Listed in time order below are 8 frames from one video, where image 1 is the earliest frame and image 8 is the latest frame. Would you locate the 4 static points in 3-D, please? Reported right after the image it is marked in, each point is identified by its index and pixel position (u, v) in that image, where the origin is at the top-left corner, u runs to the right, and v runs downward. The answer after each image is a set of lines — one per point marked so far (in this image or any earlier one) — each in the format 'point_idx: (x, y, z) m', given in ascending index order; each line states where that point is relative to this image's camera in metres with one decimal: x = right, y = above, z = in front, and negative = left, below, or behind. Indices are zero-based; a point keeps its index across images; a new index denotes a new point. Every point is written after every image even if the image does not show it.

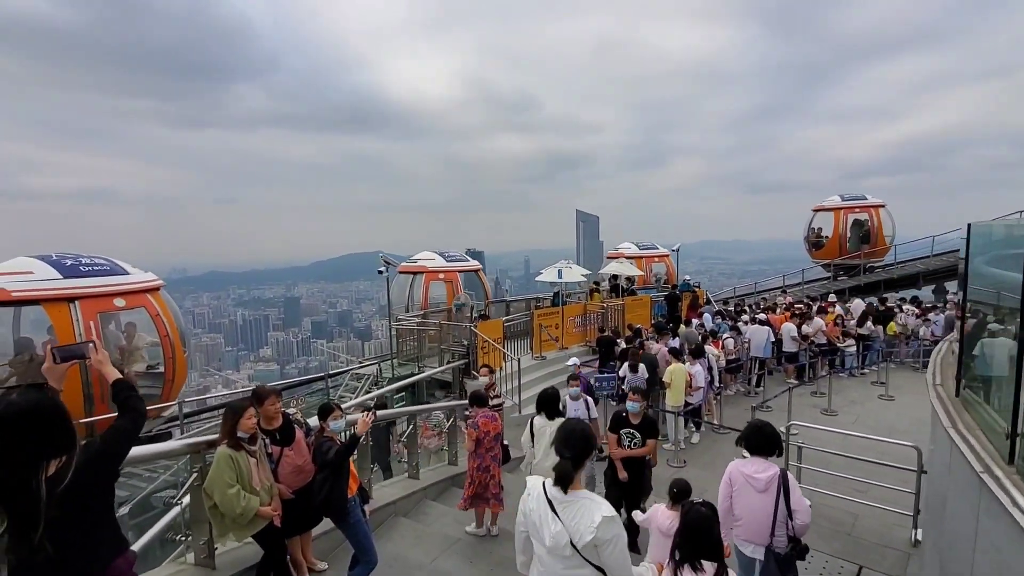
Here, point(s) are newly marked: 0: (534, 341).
0: (+0.5, -1.3, +13.6) m
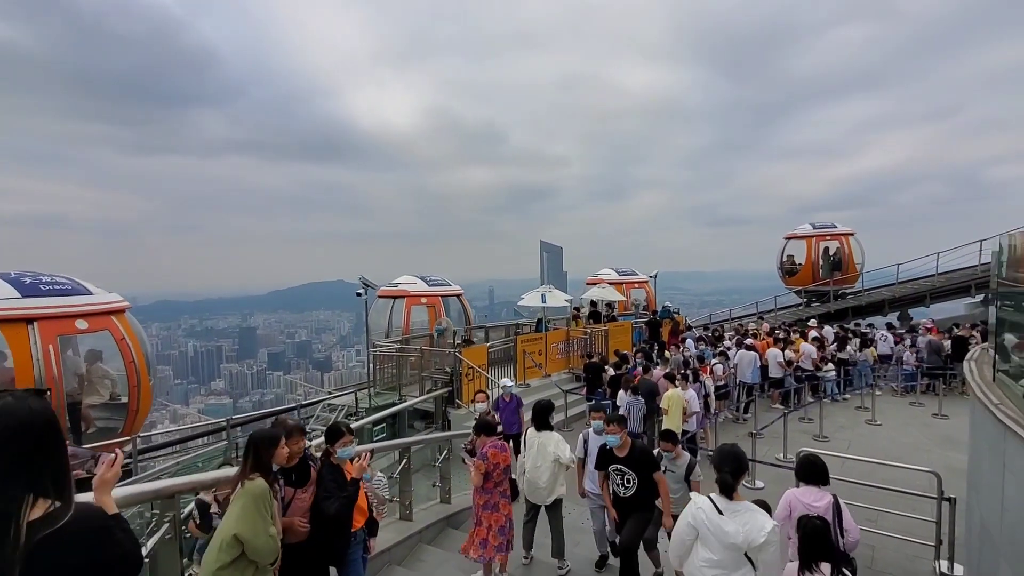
0: (+0.1, -1.9, +13.0) m
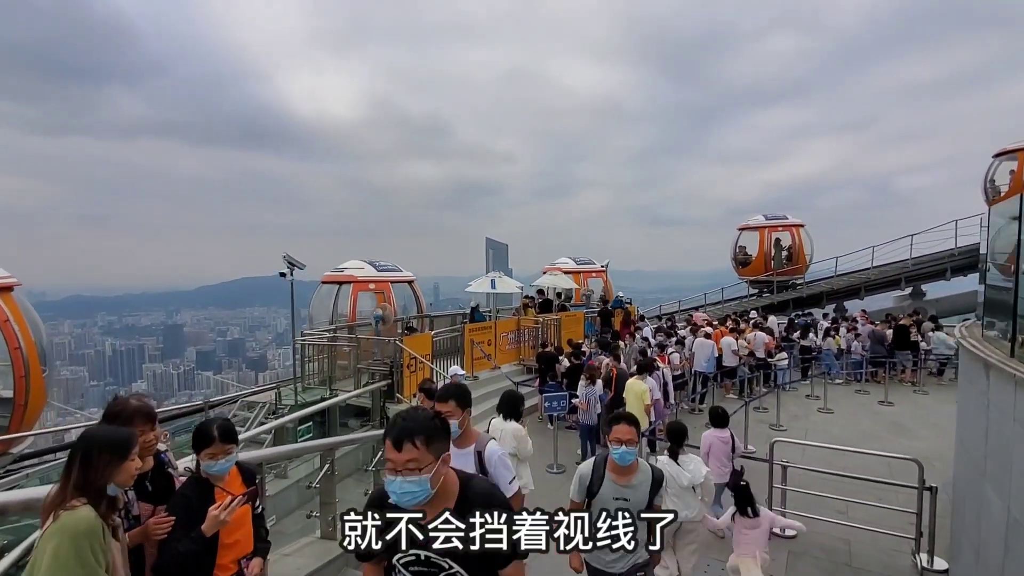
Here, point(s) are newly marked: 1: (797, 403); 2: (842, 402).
0: (-1.1, -1.6, +12.0) m
1: (+6.9, -2.8, +13.1) m
2: (+8.0, -2.8, +13.2) m
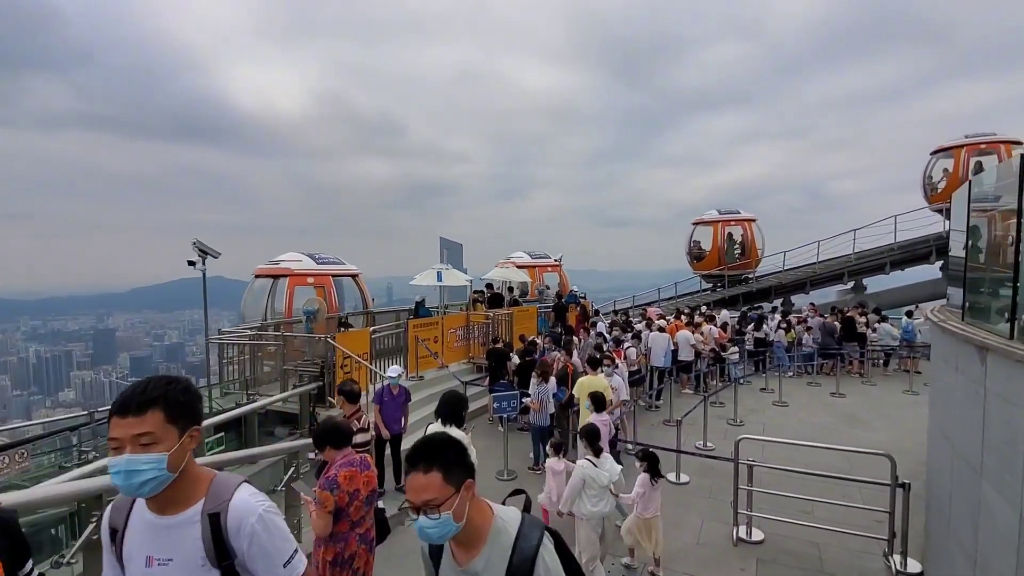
0: (-2.1, -1.4, +11.1) m
1: (+5.7, -2.6, +12.8) m
2: (+6.8, -2.6, +13.1) m
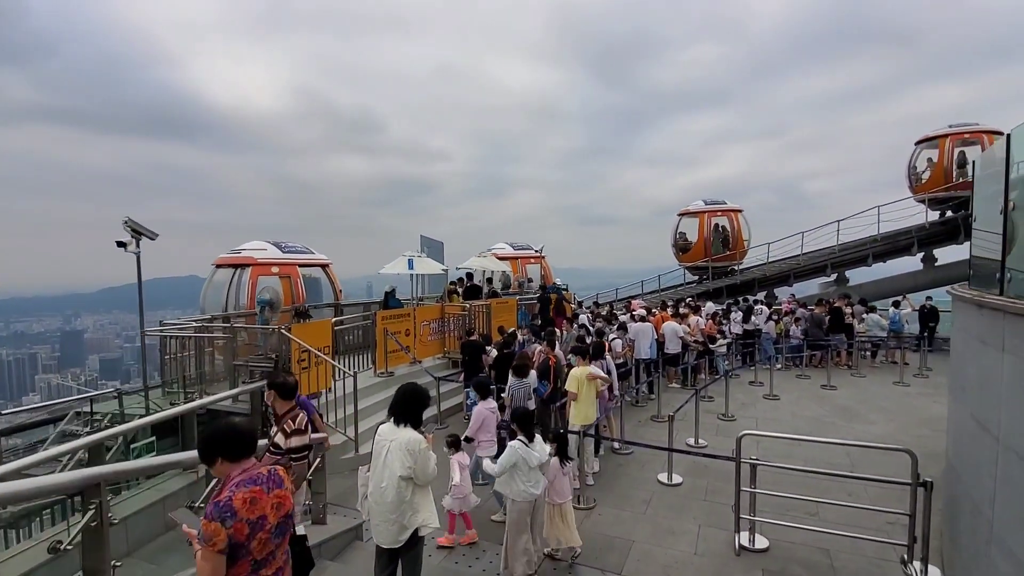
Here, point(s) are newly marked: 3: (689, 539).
0: (-2.6, -1.2, +10.2) m
1: (+5.2, -2.3, +12.3) m
2: (+6.3, -2.3, +12.5) m
3: (+1.8, -2.6, +5.5) m
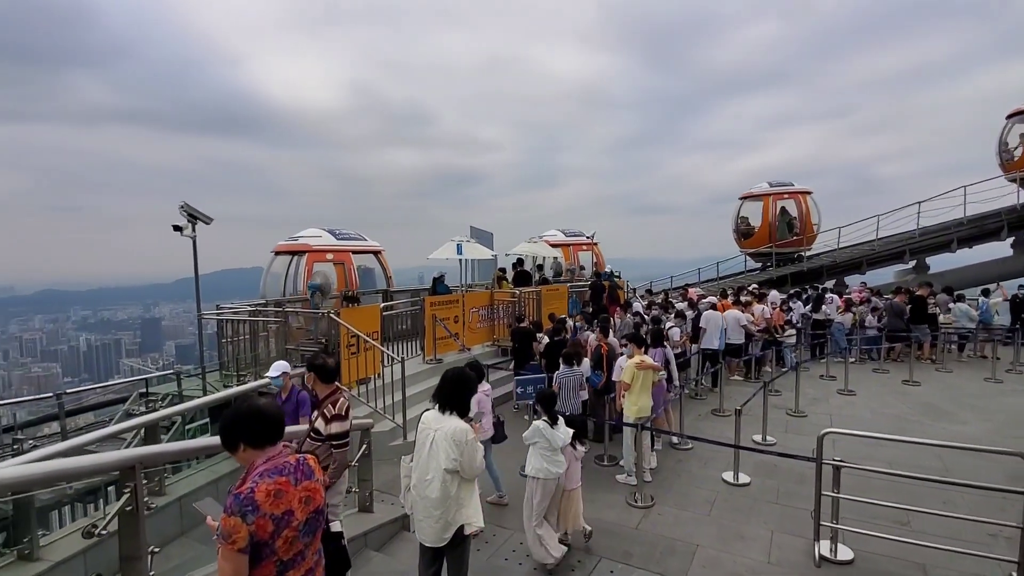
0: (-1.6, -0.9, +10.1) m
1: (+6.3, -2.0, +11.4) m
2: (+7.5, -2.0, +11.6) m
3: (+2.3, -2.4, +5.0) m
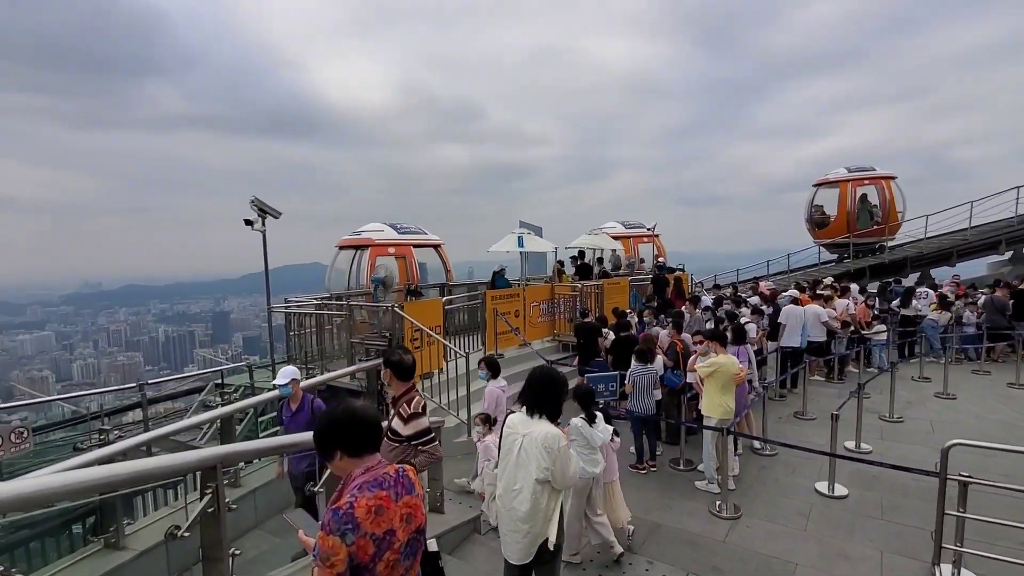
0: (-0.5, -0.8, +9.9) m
1: (+7.5, -1.9, +10.5) m
2: (+8.7, -1.9, +10.6) m
3: (+3.0, -2.3, +4.5) m
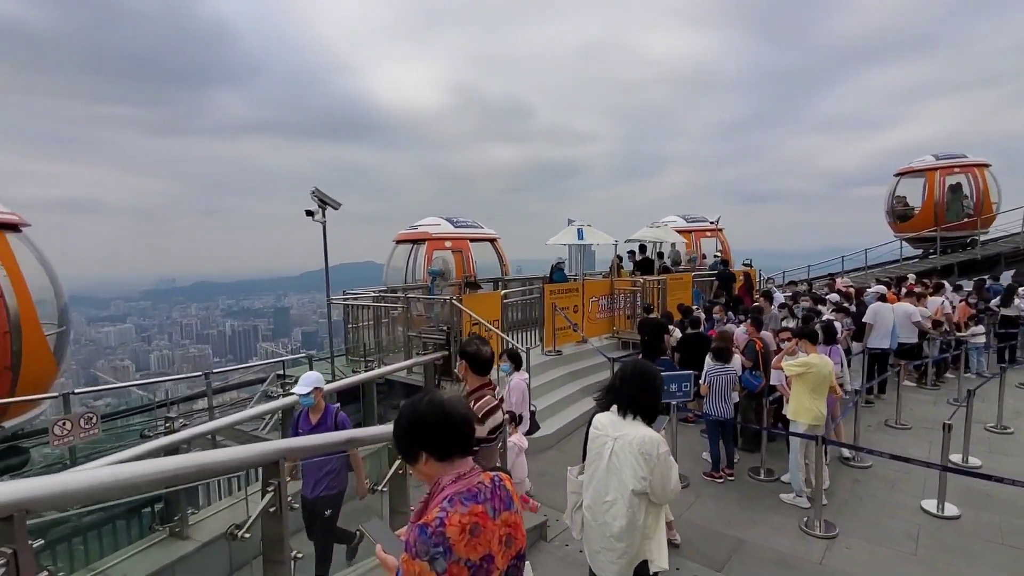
0: (+0.6, -0.7, +9.6) m
1: (+8.6, -1.8, +9.4) m
2: (+9.8, -1.8, +9.4) m
3: (+3.5, -2.3, +3.9) m
